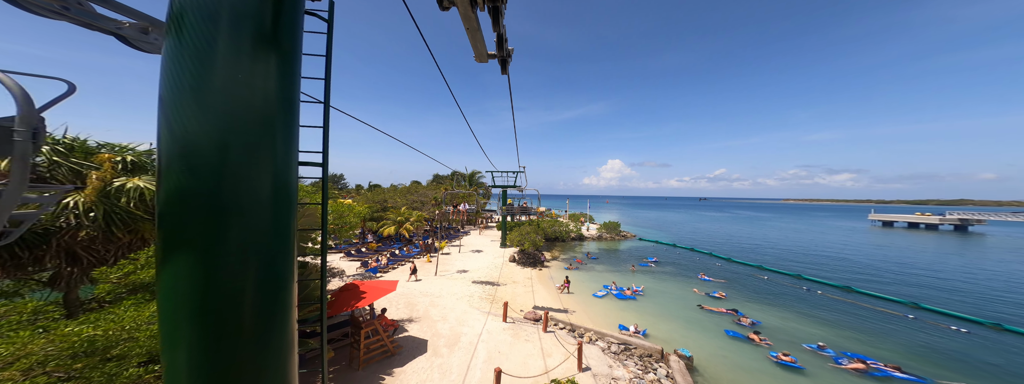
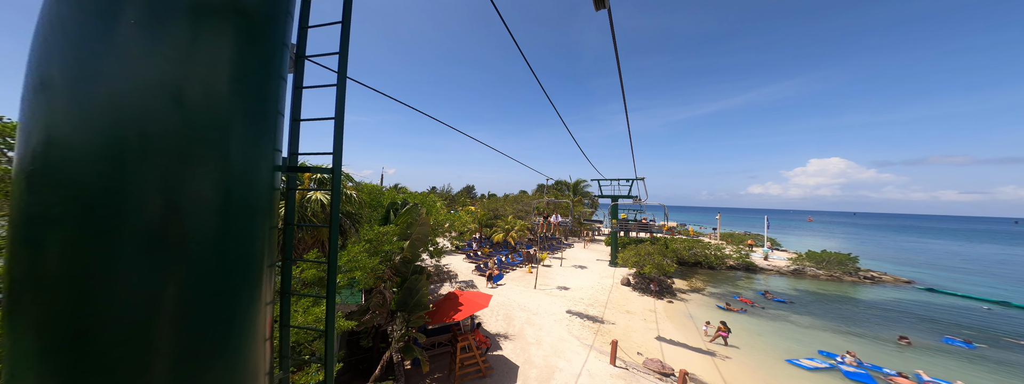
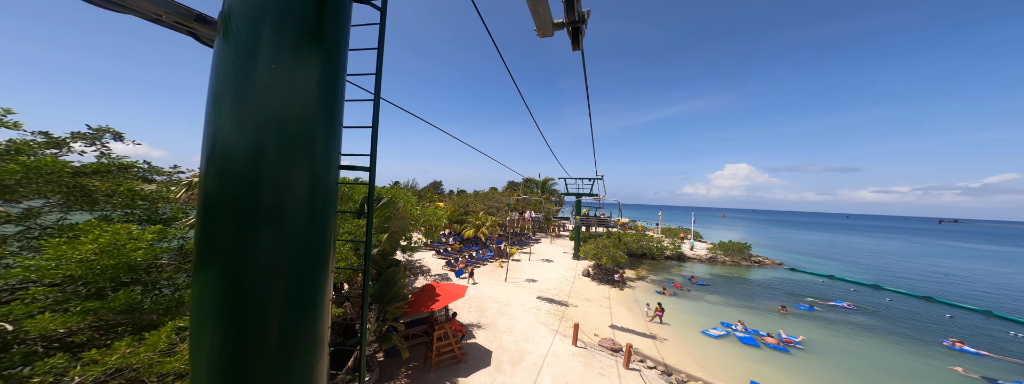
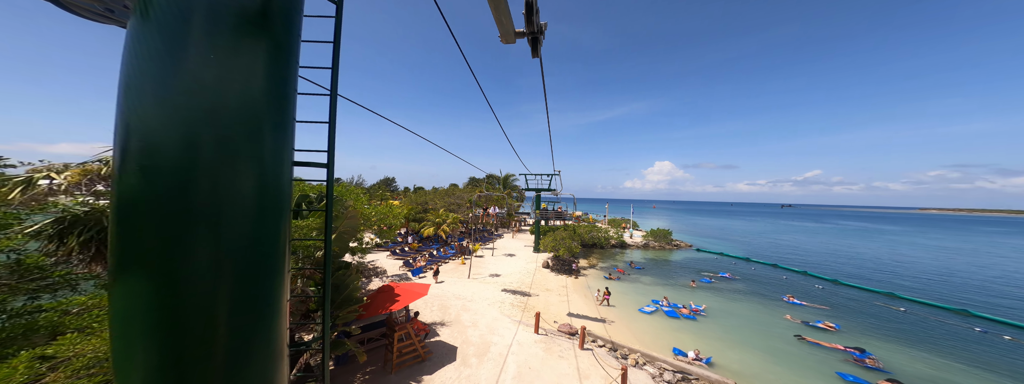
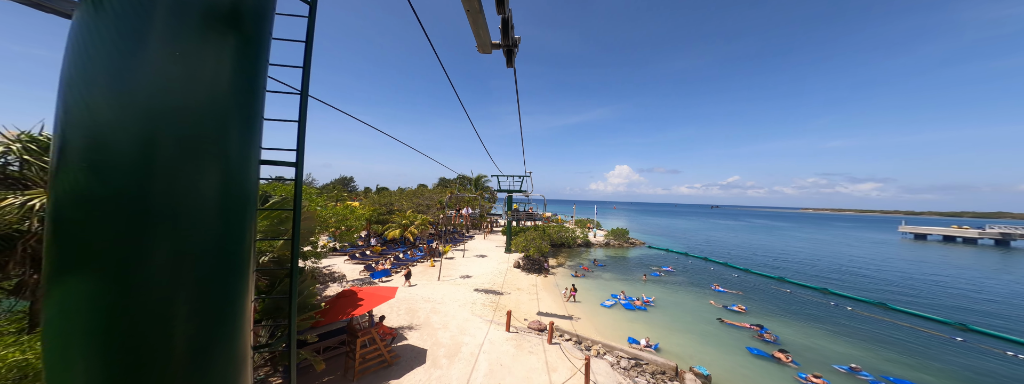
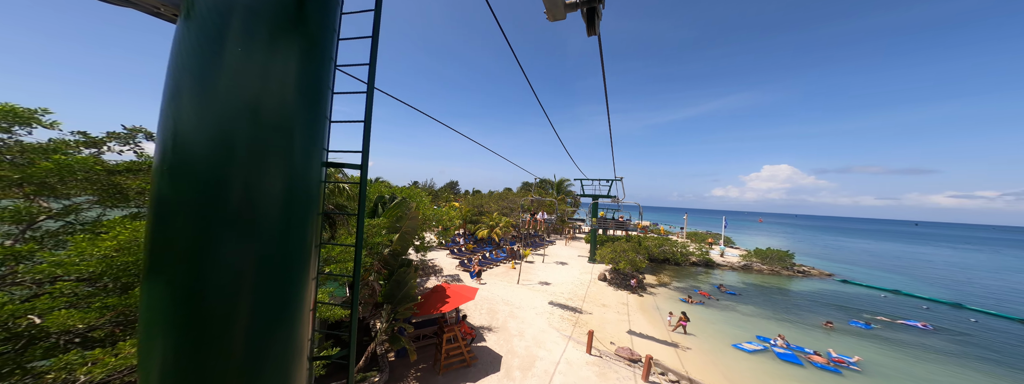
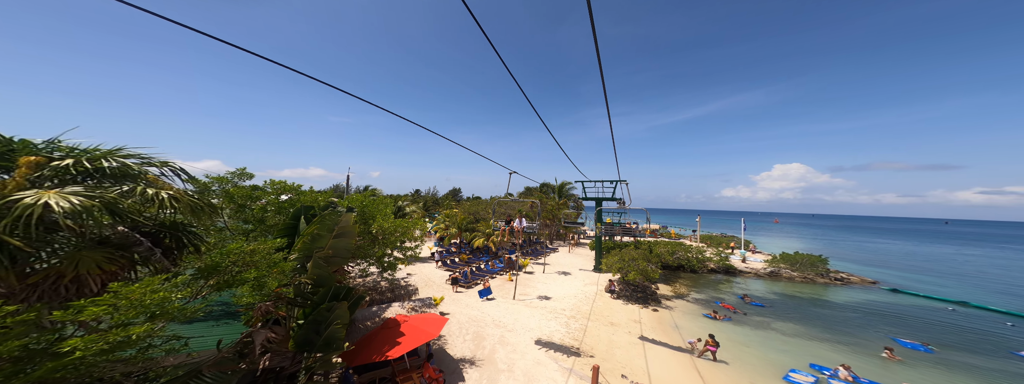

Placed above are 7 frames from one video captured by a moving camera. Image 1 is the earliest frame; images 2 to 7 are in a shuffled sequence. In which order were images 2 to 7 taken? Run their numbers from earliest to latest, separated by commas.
5, 4, 3, 6, 2, 7
